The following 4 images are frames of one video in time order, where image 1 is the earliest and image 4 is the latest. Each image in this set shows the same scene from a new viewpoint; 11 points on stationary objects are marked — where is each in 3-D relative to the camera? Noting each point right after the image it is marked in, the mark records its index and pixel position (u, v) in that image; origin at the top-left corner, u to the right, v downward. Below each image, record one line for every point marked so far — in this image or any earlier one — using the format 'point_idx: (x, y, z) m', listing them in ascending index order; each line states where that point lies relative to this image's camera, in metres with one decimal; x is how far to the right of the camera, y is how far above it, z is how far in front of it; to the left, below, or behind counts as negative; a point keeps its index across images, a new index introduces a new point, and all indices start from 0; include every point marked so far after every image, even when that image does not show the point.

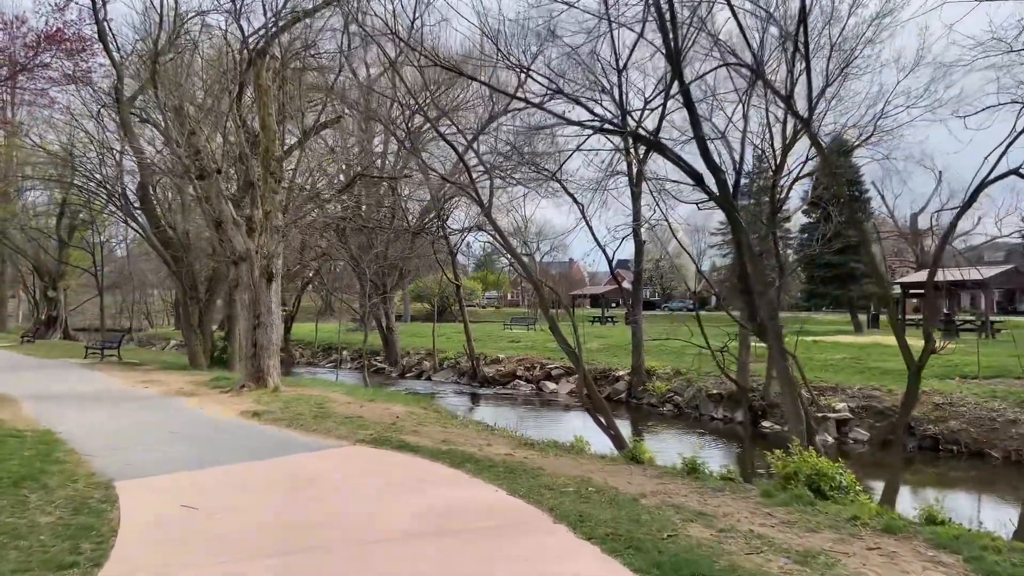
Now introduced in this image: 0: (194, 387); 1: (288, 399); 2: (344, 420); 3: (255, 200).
0: (-5.8, -1.8, +14.0) m
1: (-3.2, -1.6, +11.2) m
2: (-2.0, -1.6, +9.4) m
3: (-4.5, +1.5, +13.6) m
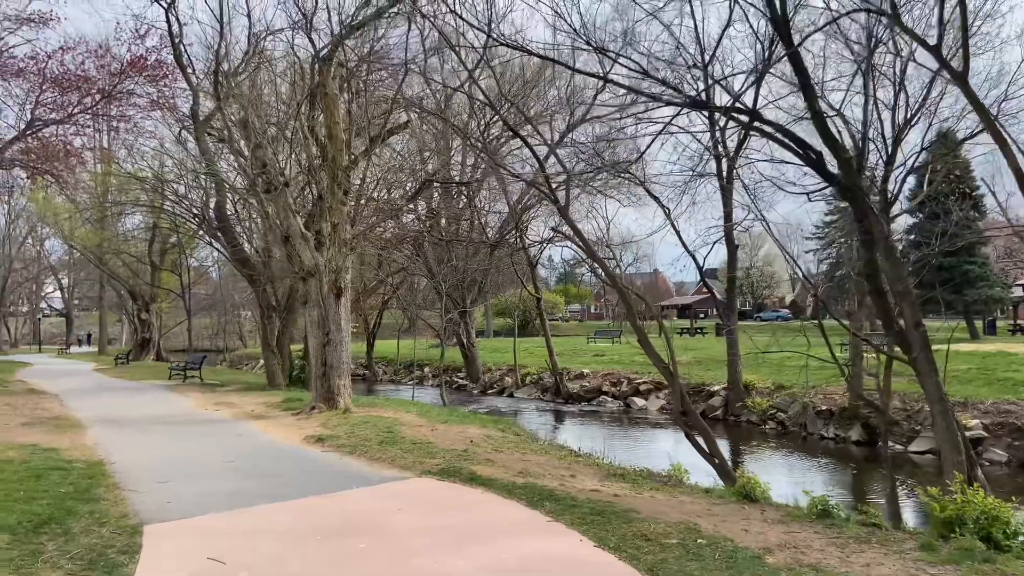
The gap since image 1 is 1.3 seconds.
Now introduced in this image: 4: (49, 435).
0: (-4.3, -2.1, +13.5) m
1: (-2.1, -1.8, +10.4) m
2: (-1.1, -1.8, +8.5) m
3: (-3.2, +1.3, +13.0) m
4: (-6.1, -1.9, +10.1) m
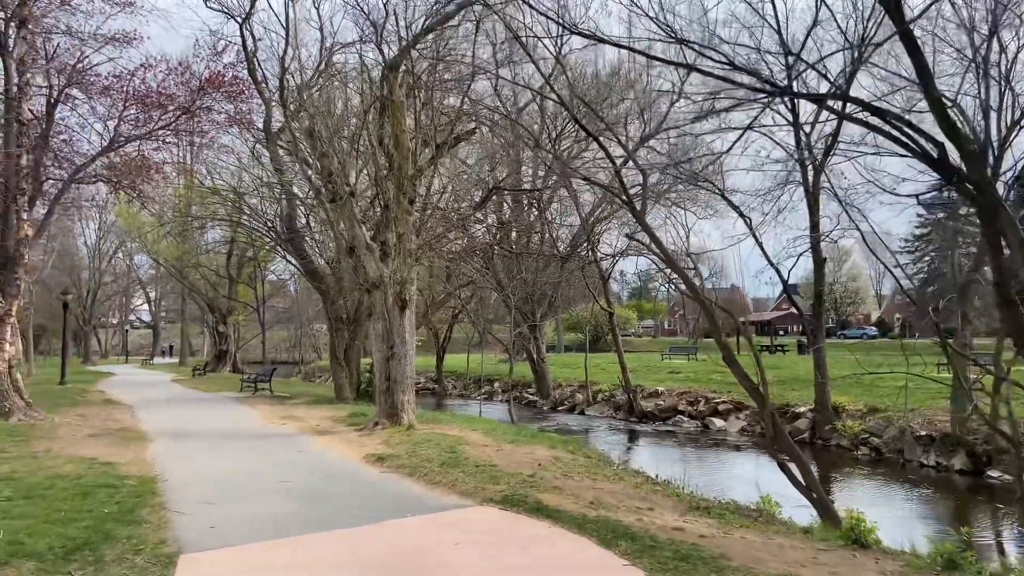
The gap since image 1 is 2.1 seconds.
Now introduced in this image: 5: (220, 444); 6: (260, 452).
0: (-3.1, -2.3, +13.2) m
1: (-1.2, -2.0, +9.9) m
2: (-0.4, -1.9, +8.0) m
3: (-2.0, +1.1, +12.7) m
4: (-5.2, -2.1, +10.0) m
5: (-4.1, -2.2, +10.8) m
6: (-3.2, -2.1, +9.9) m
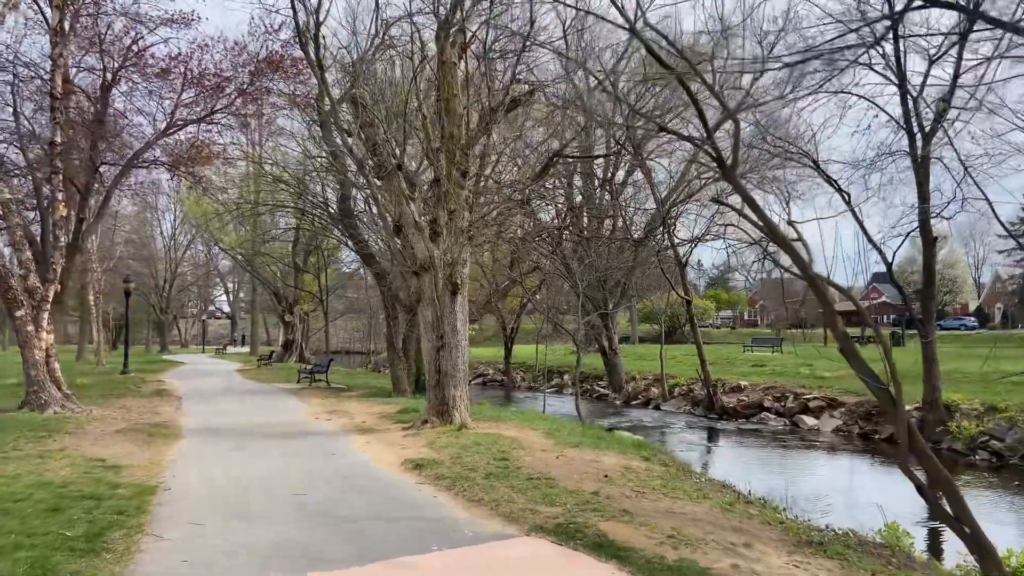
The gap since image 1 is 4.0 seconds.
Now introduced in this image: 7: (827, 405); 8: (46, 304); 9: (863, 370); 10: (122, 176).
0: (-2.1, -2.0, +12.0) m
1: (-0.5, -1.7, +8.7) m
2: (+0.1, -1.7, +6.6) m
3: (-1.1, +1.3, +11.4) m
4: (-4.4, -1.9, +9.1) m
5: (-3.3, -1.9, +9.8) m
6: (-2.5, -1.9, +8.8) m
7: (+8.0, -3.0, +19.8) m
8: (-7.5, -0.3, +12.5) m
9: (+2.8, -0.7, +6.3) m
10: (-9.5, +2.7, +18.9) m
